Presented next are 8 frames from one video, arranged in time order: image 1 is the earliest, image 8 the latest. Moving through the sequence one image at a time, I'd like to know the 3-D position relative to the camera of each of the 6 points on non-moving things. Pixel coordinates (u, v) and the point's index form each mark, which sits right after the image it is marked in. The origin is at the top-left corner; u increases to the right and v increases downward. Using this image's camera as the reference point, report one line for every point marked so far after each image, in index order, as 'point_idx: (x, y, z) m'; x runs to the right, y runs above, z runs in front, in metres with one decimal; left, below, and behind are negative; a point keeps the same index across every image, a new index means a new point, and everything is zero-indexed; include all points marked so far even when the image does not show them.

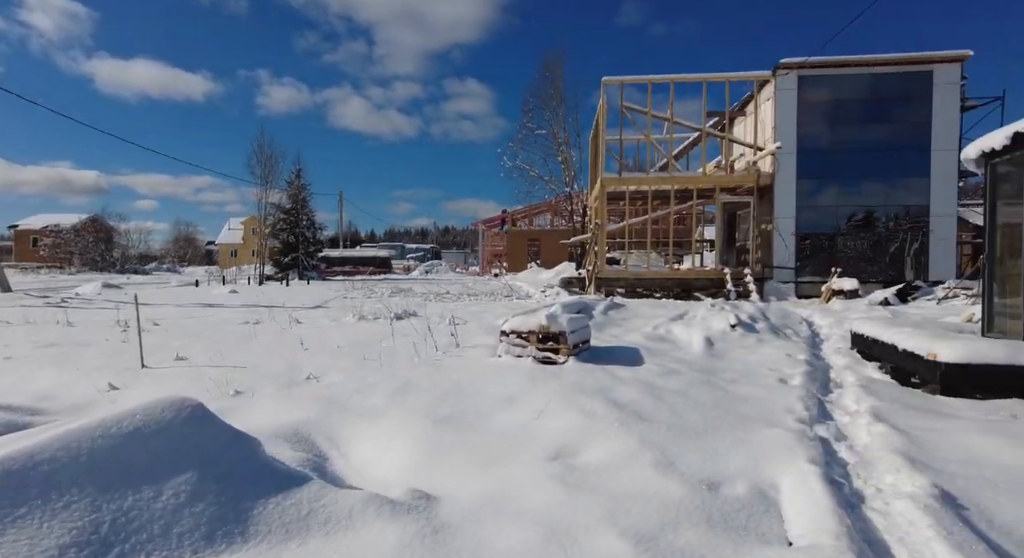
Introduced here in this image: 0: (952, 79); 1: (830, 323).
0: (+10.6, +4.9, +13.2) m
1: (+4.7, -0.7, +8.1) m
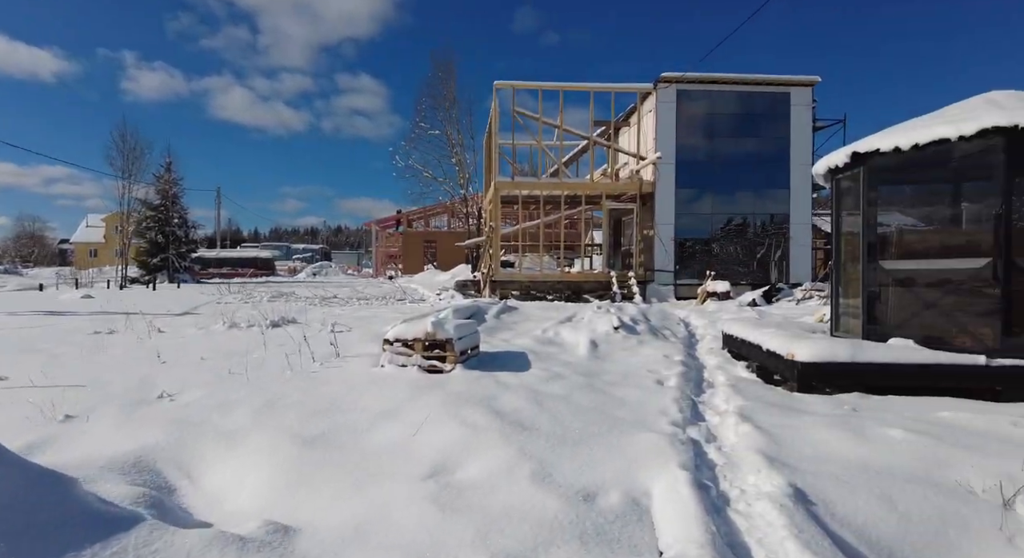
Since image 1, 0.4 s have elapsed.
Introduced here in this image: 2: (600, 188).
0: (+7.9, +4.8, +14.7) m
1: (+3.0, -0.7, +8.6) m
2: (+2.2, +2.3, +13.9) m
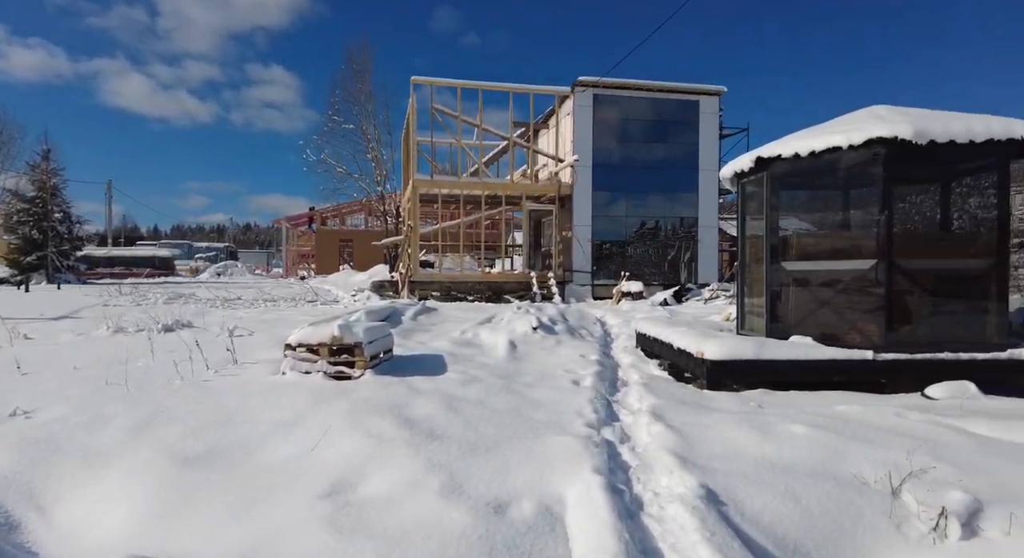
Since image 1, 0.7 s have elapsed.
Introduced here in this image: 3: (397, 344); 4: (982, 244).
0: (+5.7, +4.8, +15.6) m
1: (+1.7, -0.7, +8.8) m
2: (+0.2, +2.3, +13.9) m
3: (-1.3, -0.7, +6.2) m
4: (+4.0, +0.3, +4.6) m
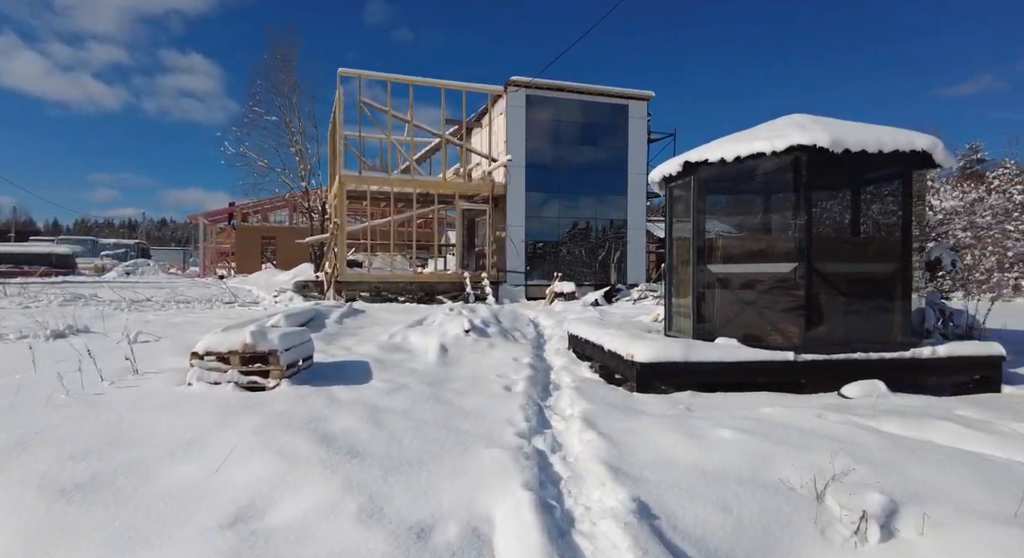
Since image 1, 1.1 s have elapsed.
0: (+3.7, +4.8, +16.0) m
1: (+0.6, -0.7, +8.8) m
2: (-1.5, +2.3, +13.7) m
3: (-2.1, -0.7, +5.8) m
4: (+3.4, +0.3, +4.9) m
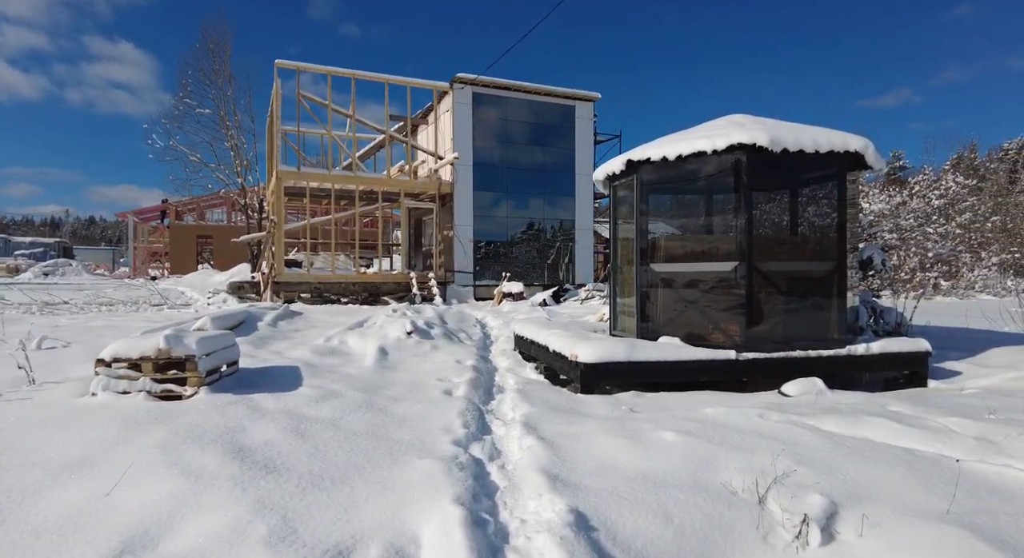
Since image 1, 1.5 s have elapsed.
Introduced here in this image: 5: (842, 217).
0: (+2.2, +4.8, +16.1) m
1: (-0.2, -0.7, +8.6) m
2: (-2.8, +2.3, +13.3) m
3: (-2.6, -0.7, +5.5) m
4: (+2.9, +0.3, +5.0) m
5: (+3.0, +0.6, +5.0) m
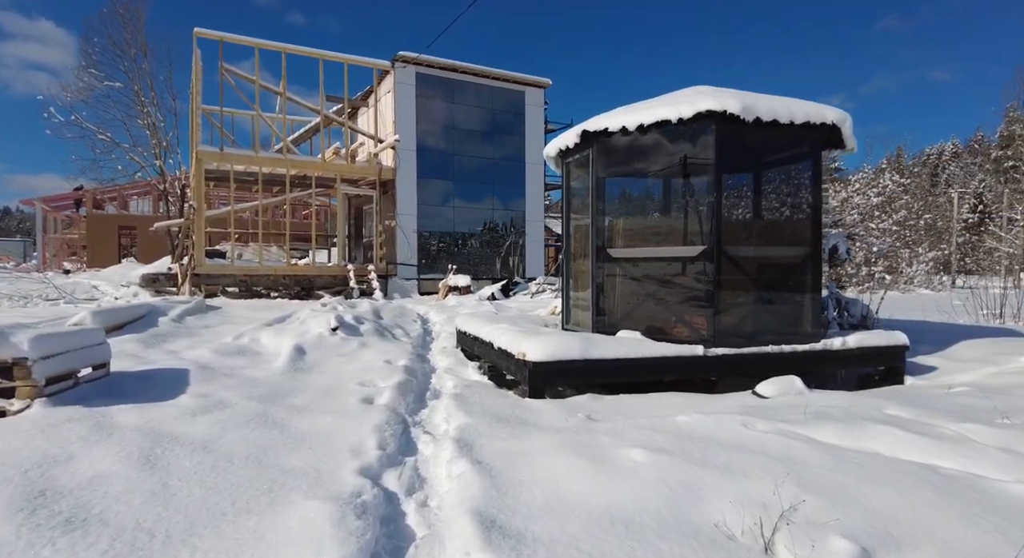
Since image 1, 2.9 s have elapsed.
0: (+0.8, +5.0, +15.5) m
1: (-1.0, -0.6, +7.9) m
2: (-4.0, +2.5, +12.3) m
3: (-3.2, -0.6, +4.5) m
4: (+2.4, +0.4, +4.5) m
5: (+2.5, +0.7, +4.5) m
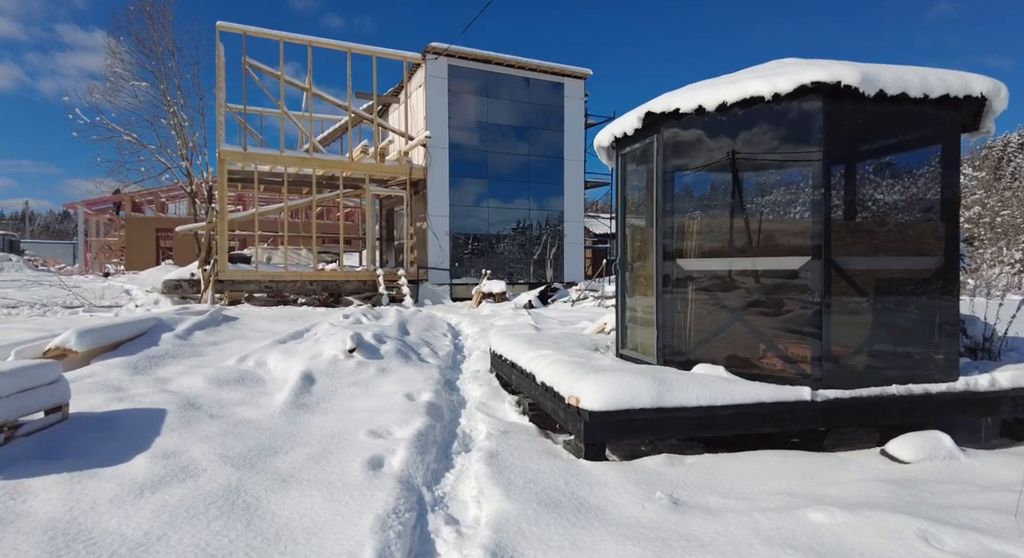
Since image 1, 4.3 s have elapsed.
0: (+1.8, +4.9, +14.5) m
1: (-0.5, -0.7, +7.1) m
2: (-3.2, +2.3, +11.7) m
3: (-2.8, -0.8, +3.9) m
4: (+2.7, +0.3, +3.5) m
5: (+2.8, +0.5, +3.5) m
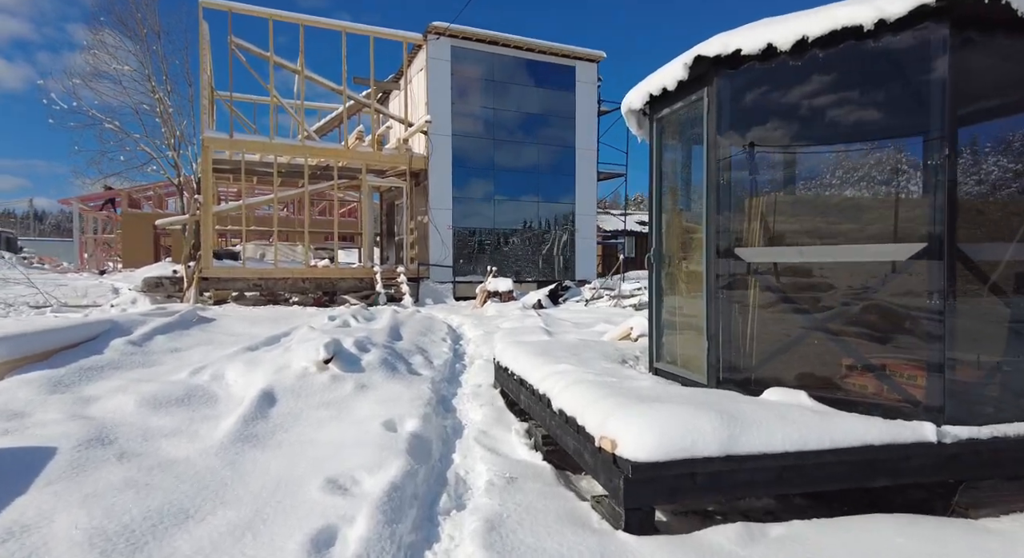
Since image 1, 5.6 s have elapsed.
0: (+2.0, +4.9, +13.7) m
1: (-0.4, -0.7, +6.3) m
2: (-3.0, +2.4, +10.9) m
3: (-2.8, -0.7, +3.1) m
4: (+2.7, +0.3, +2.6) m
5: (+2.8, +0.6, +2.6) m
